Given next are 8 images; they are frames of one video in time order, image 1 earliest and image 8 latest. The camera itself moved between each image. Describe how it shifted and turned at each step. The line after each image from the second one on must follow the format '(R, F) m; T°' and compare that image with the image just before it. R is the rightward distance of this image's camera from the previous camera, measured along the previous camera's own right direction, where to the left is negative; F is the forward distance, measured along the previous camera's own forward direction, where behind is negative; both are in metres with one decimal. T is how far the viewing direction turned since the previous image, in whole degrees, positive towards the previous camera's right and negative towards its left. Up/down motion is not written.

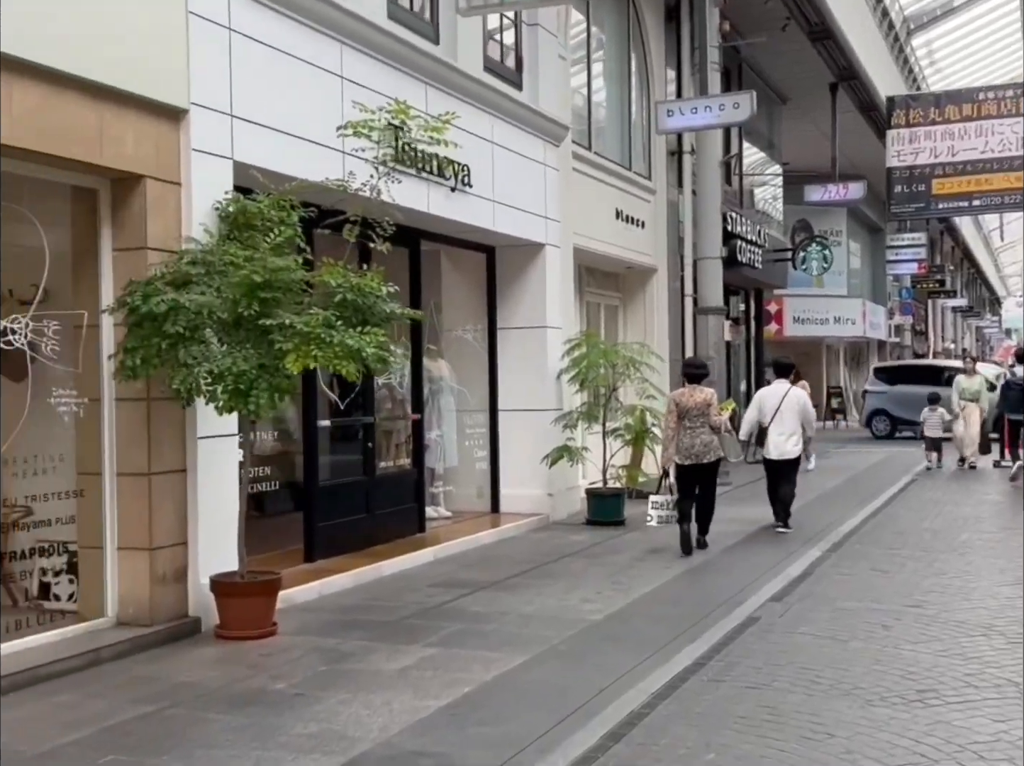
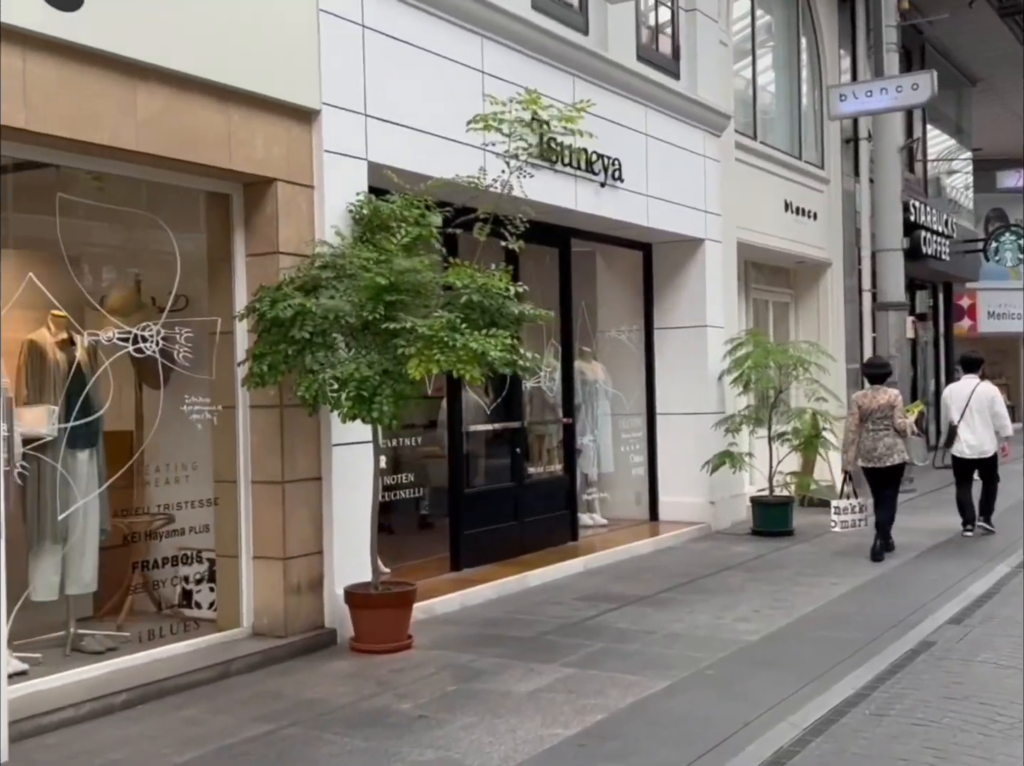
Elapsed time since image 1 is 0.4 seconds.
(+0.2, +0.4) m; -9°
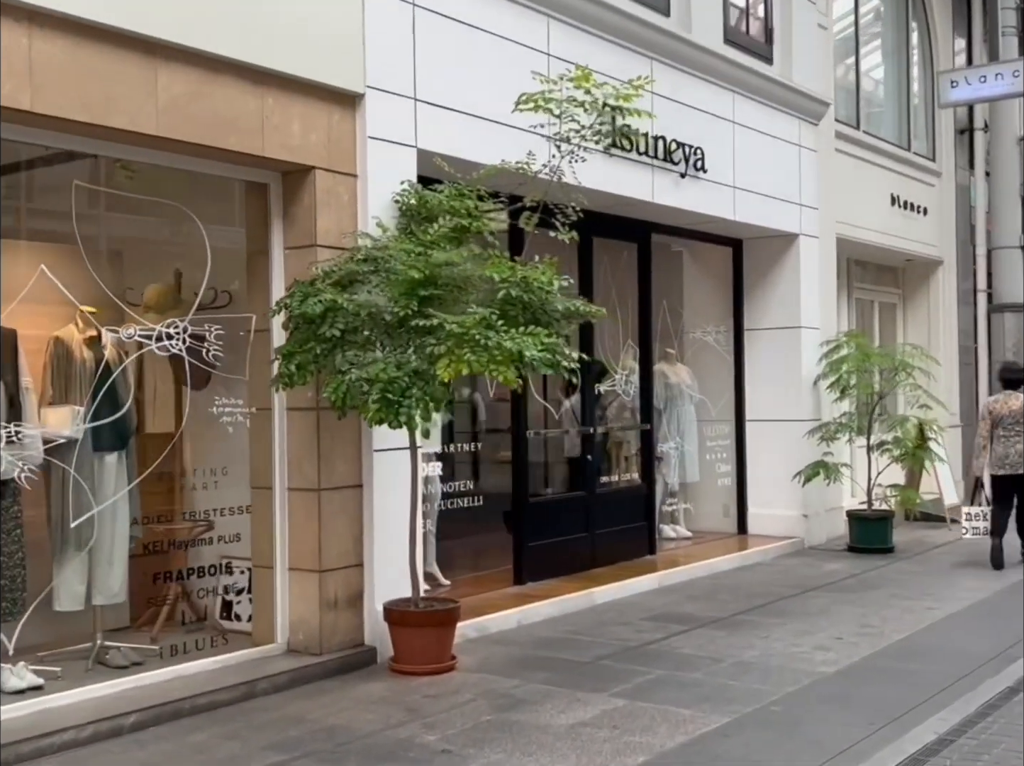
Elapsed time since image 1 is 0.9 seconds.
(+0.3, +0.5) m; -6°
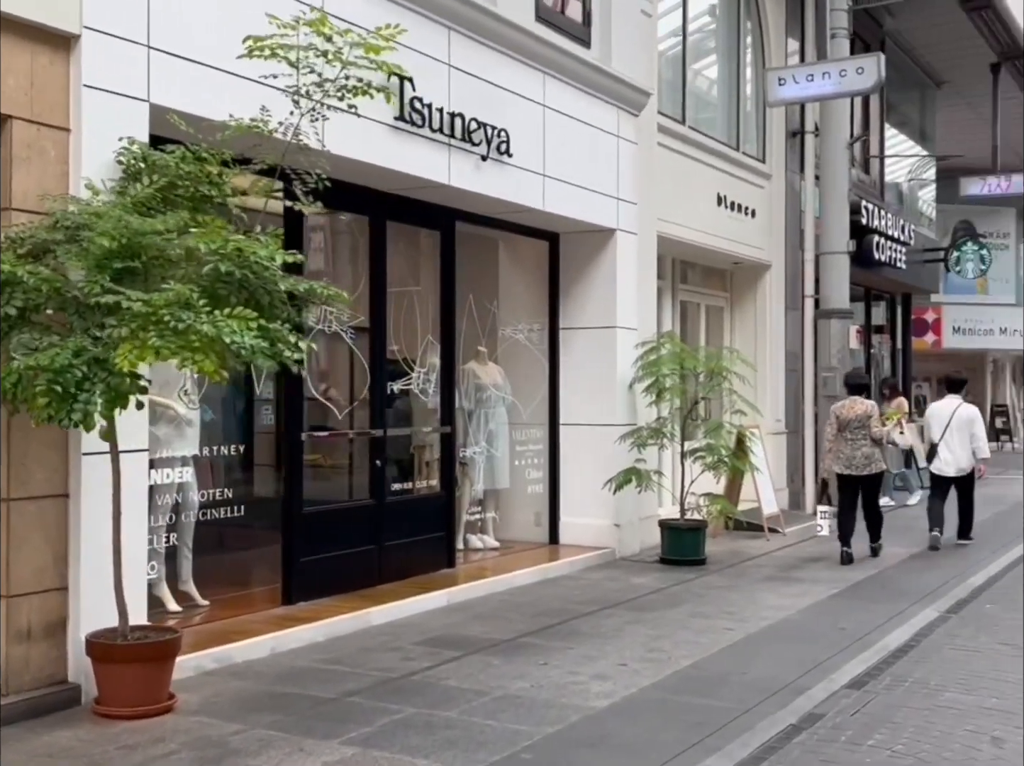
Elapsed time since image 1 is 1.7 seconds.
(+0.6, +0.7) m; +7°
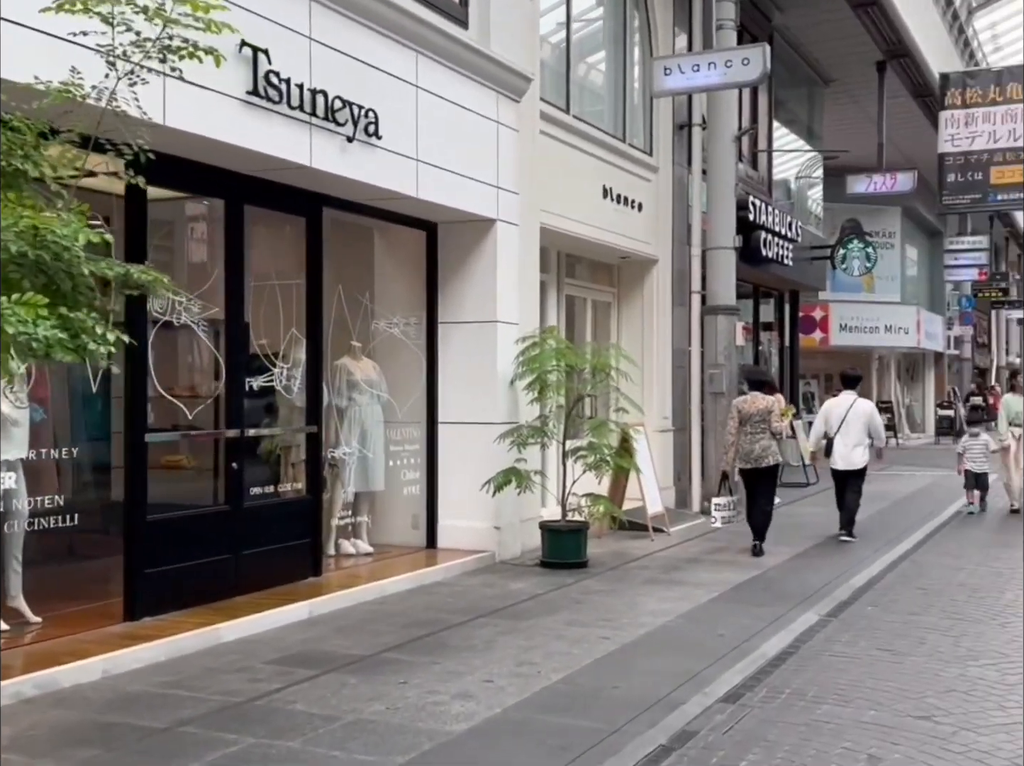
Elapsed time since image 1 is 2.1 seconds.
(+0.2, +0.4) m; +5°
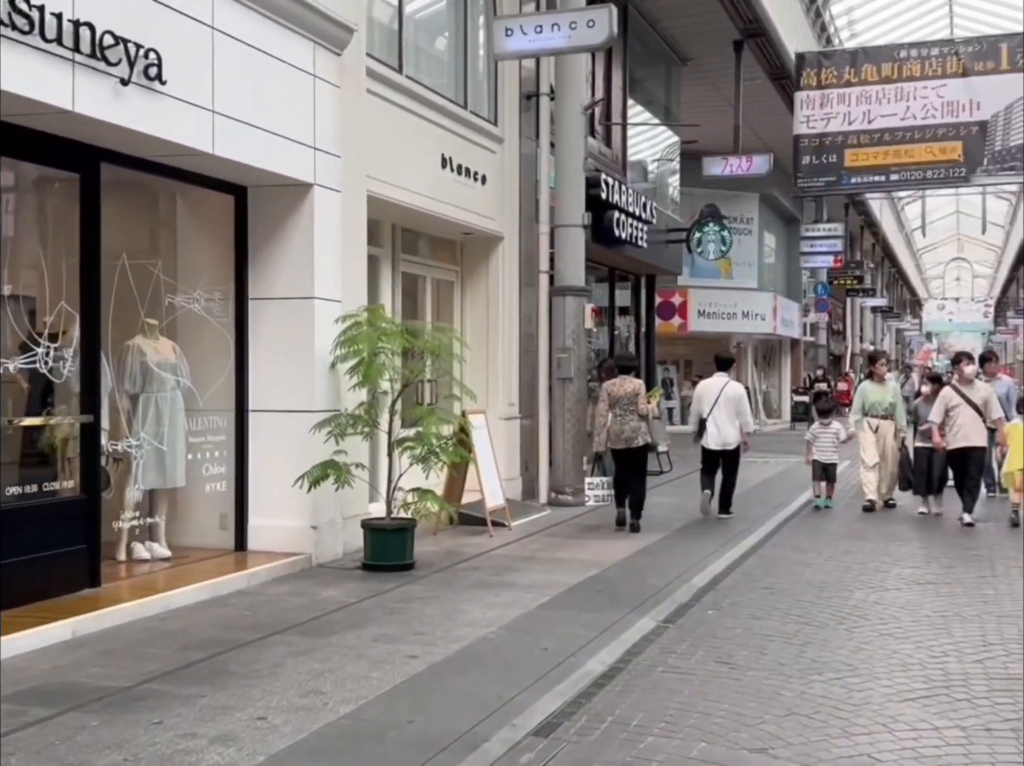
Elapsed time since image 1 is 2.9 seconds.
(+0.4, +0.8) m; +6°
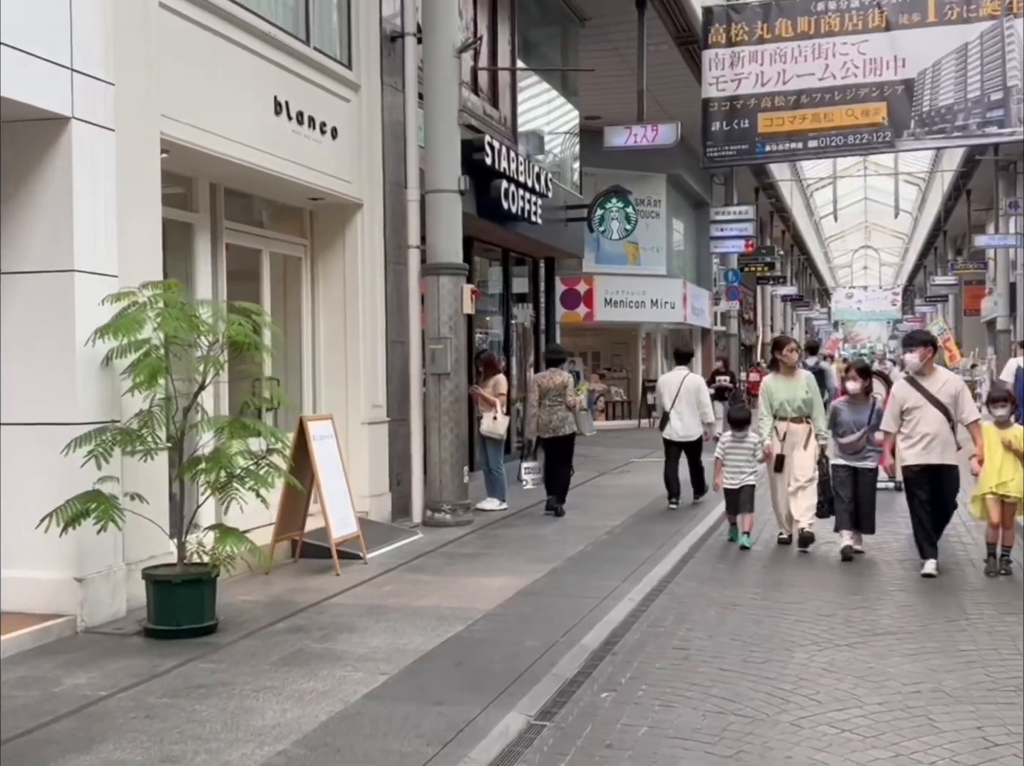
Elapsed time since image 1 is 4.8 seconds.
(+0.5, +2.1) m; +4°
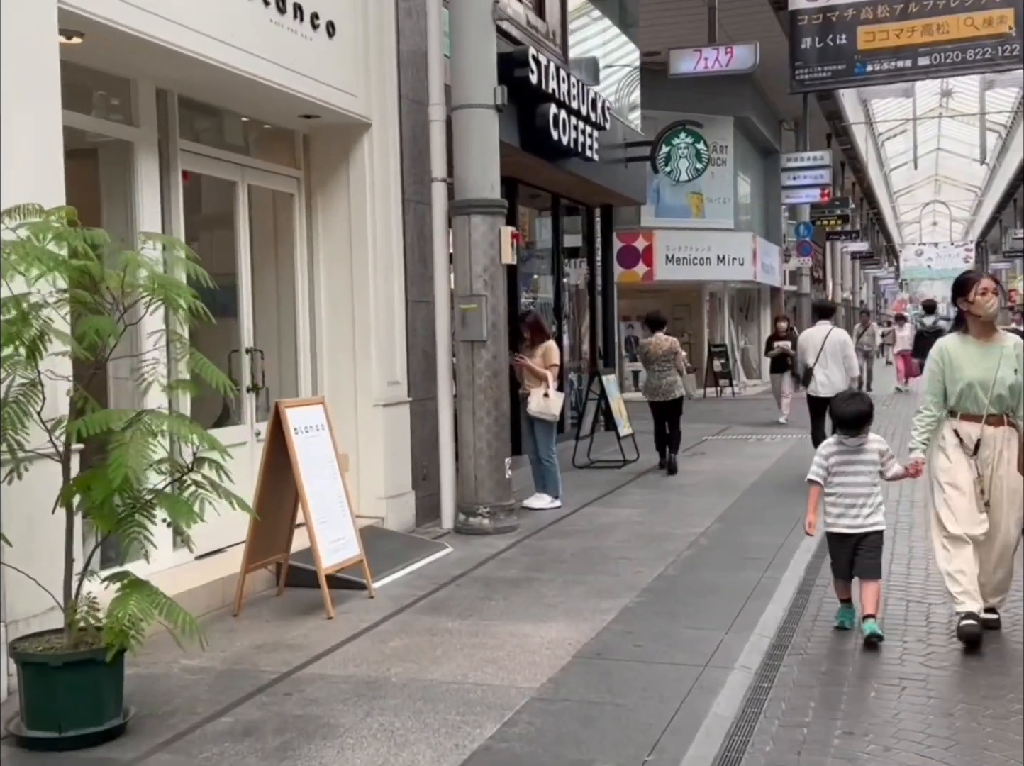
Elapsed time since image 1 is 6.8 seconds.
(0.0, +2.3) m; -3°
